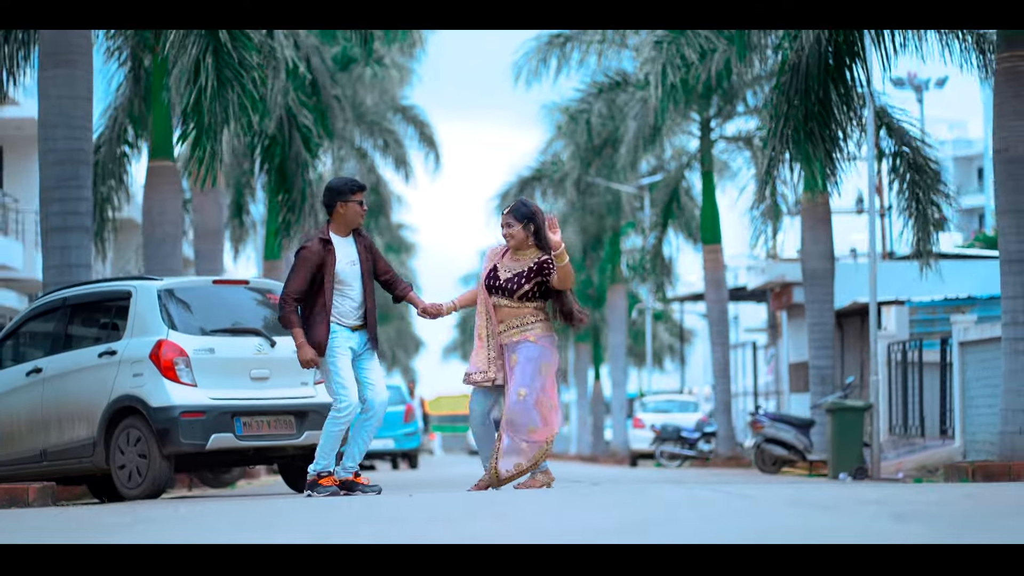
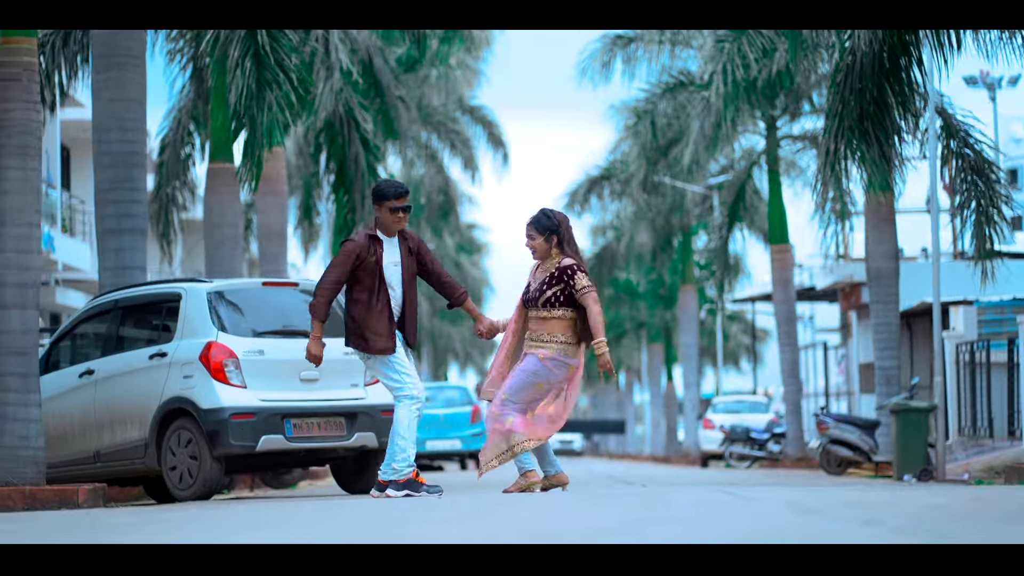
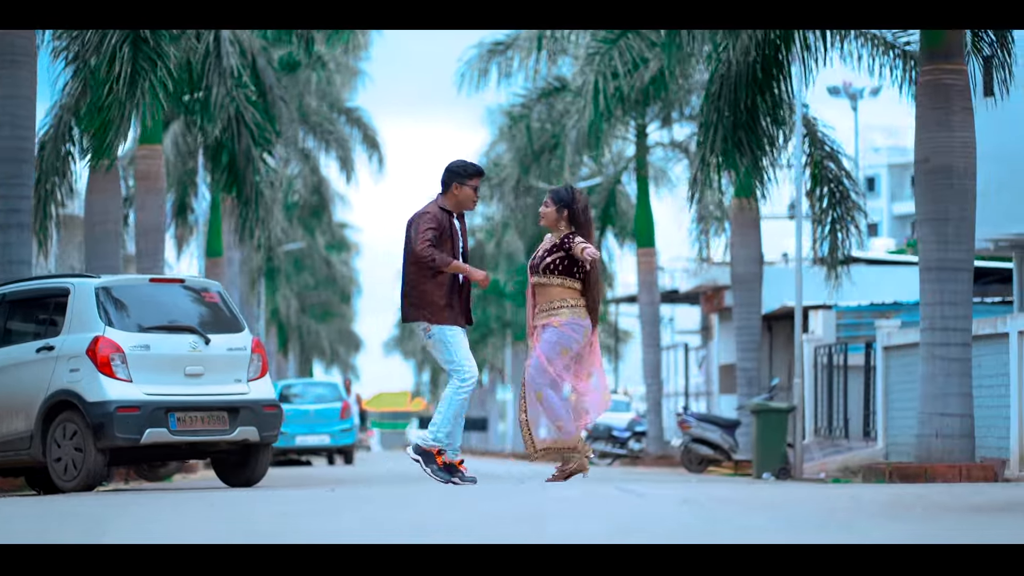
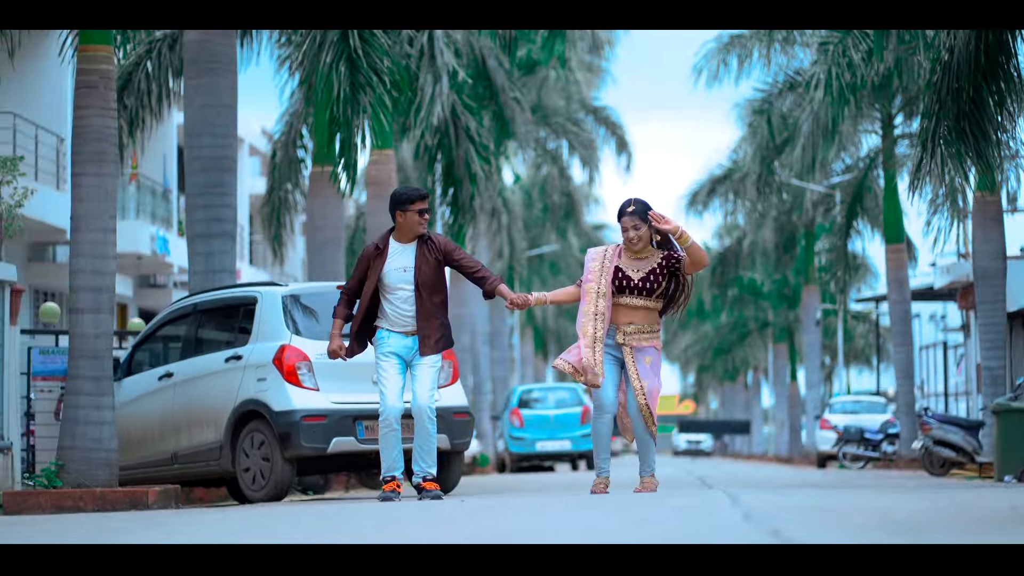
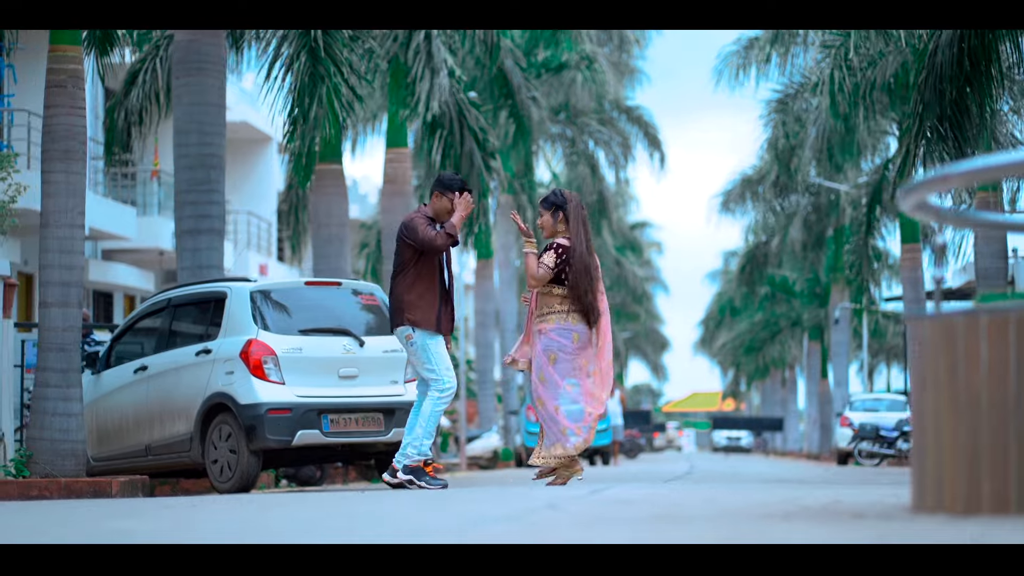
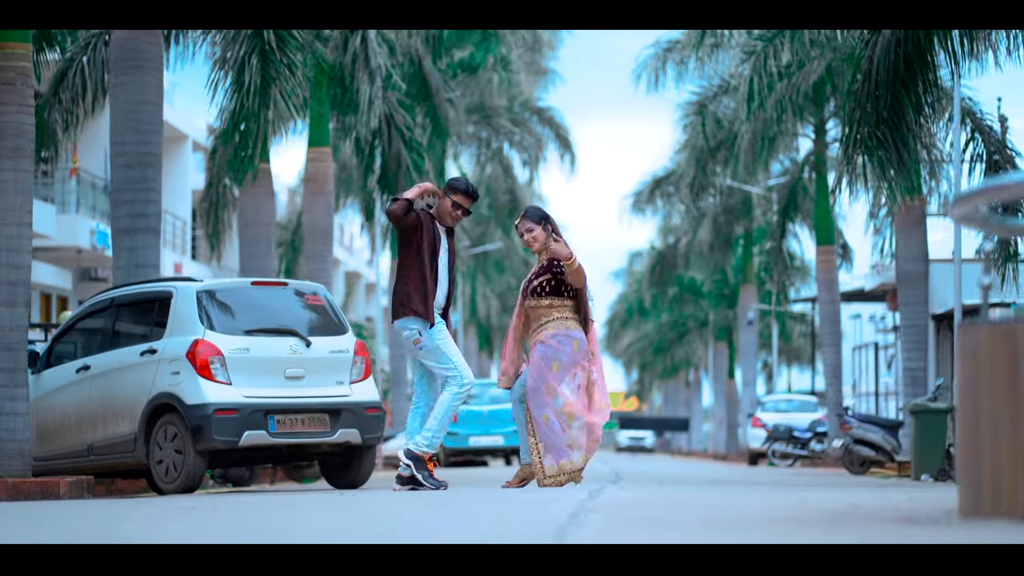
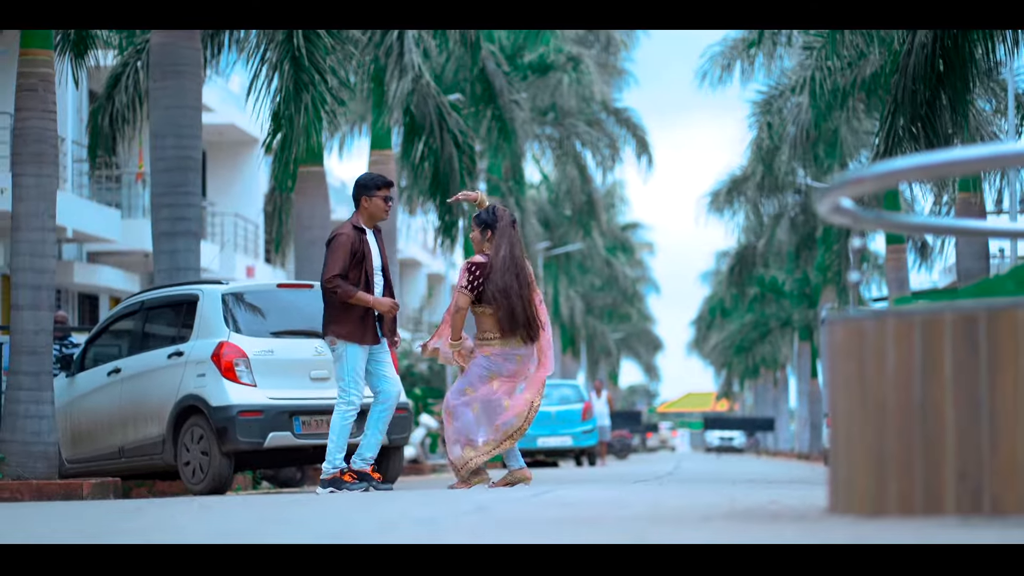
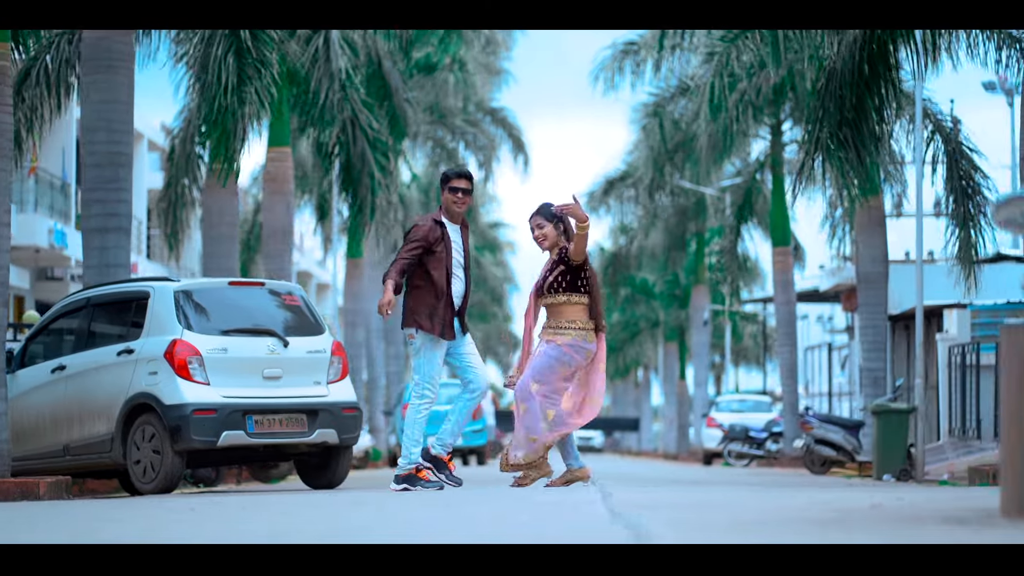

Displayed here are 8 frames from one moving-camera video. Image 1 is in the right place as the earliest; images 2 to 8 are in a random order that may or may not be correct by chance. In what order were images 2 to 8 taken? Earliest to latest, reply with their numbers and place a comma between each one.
2, 4, 7, 5, 6, 8, 3
